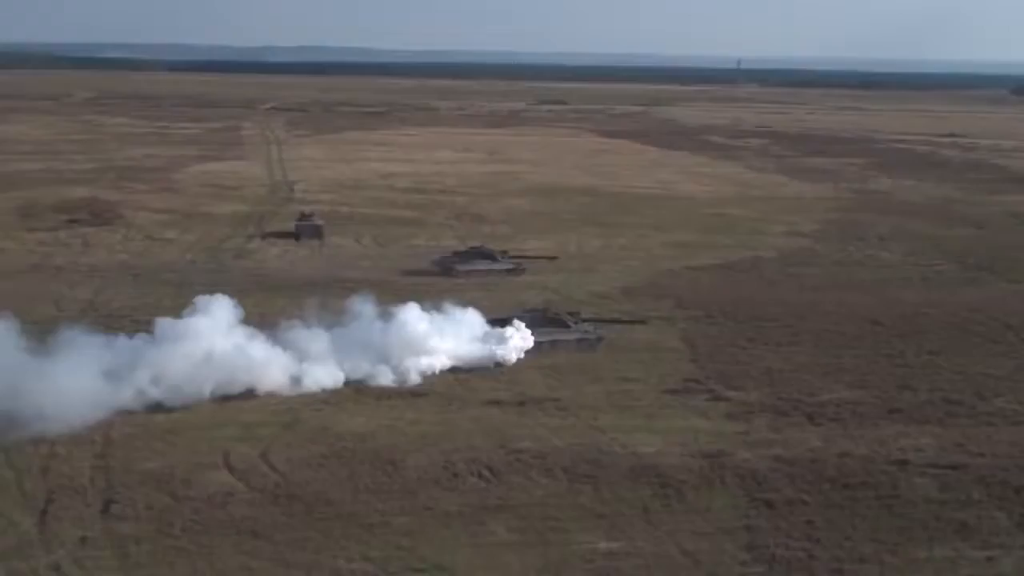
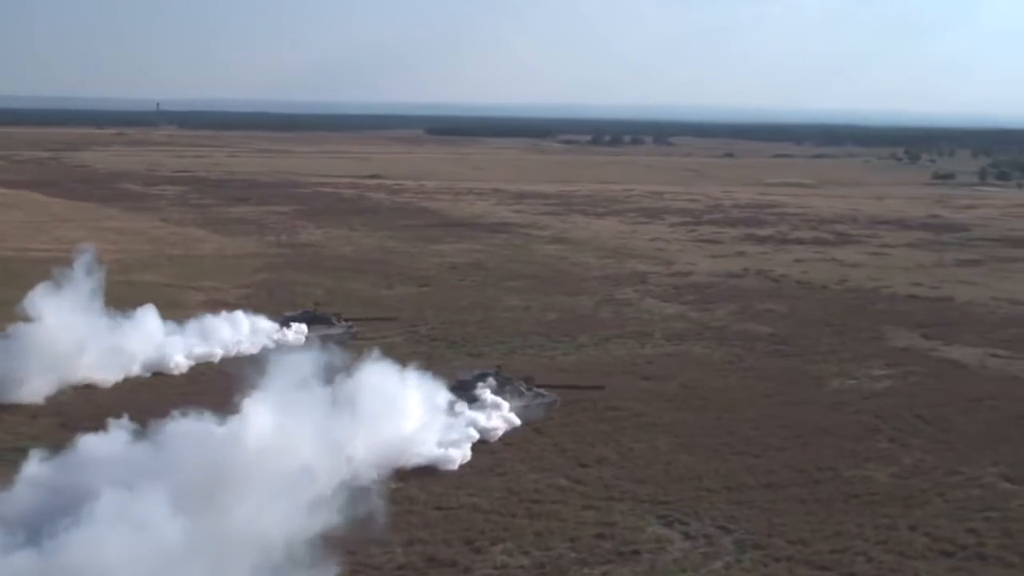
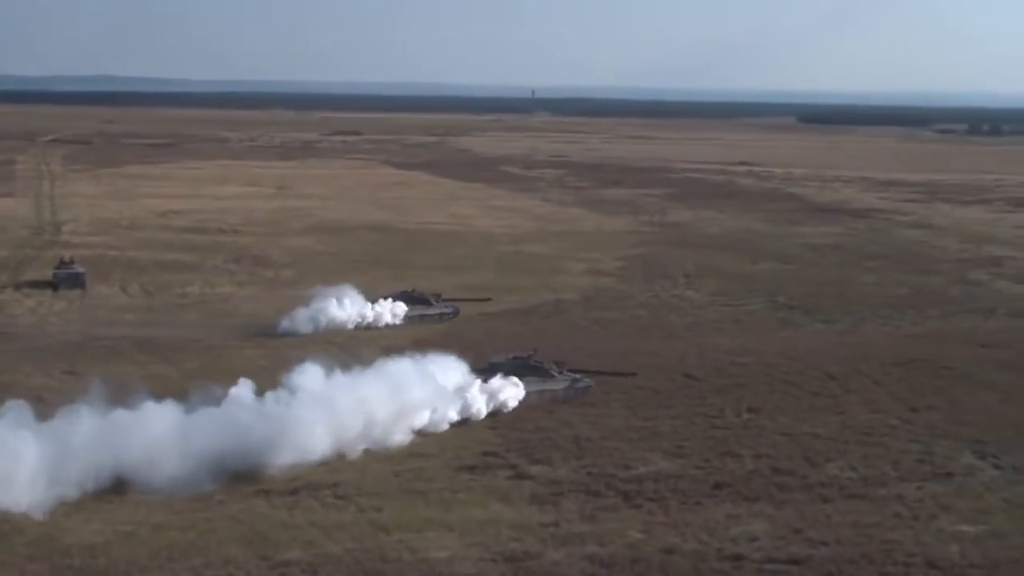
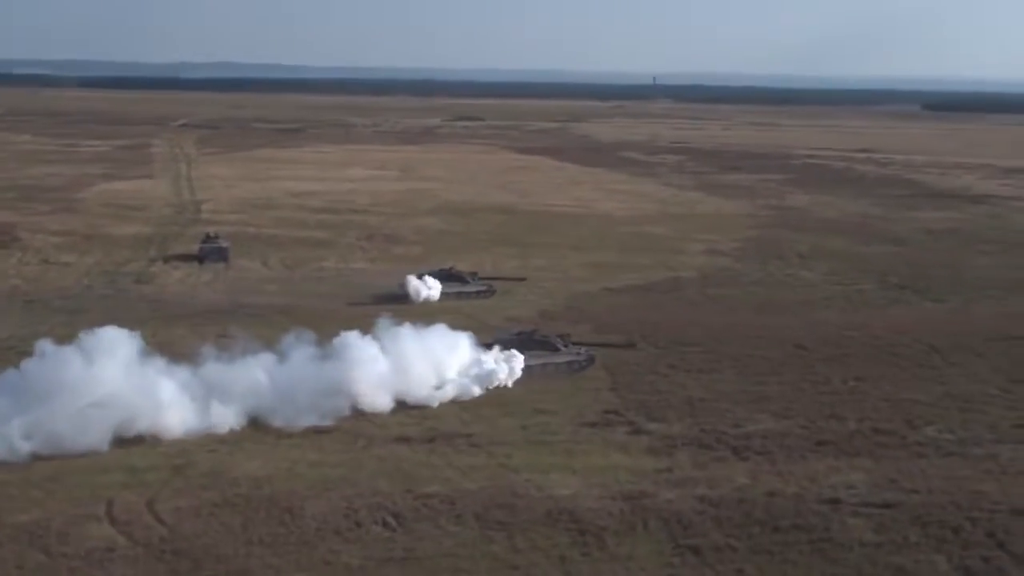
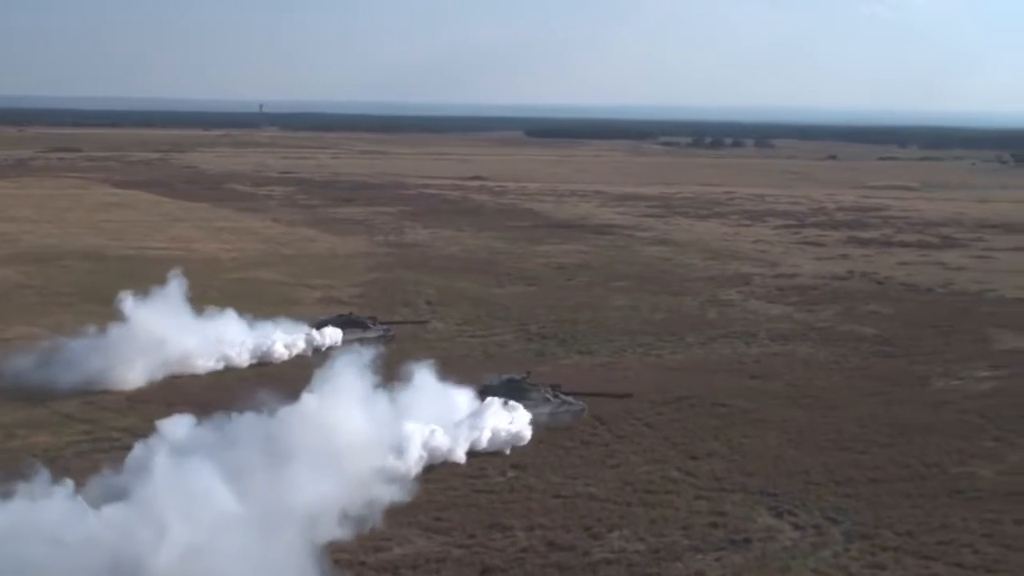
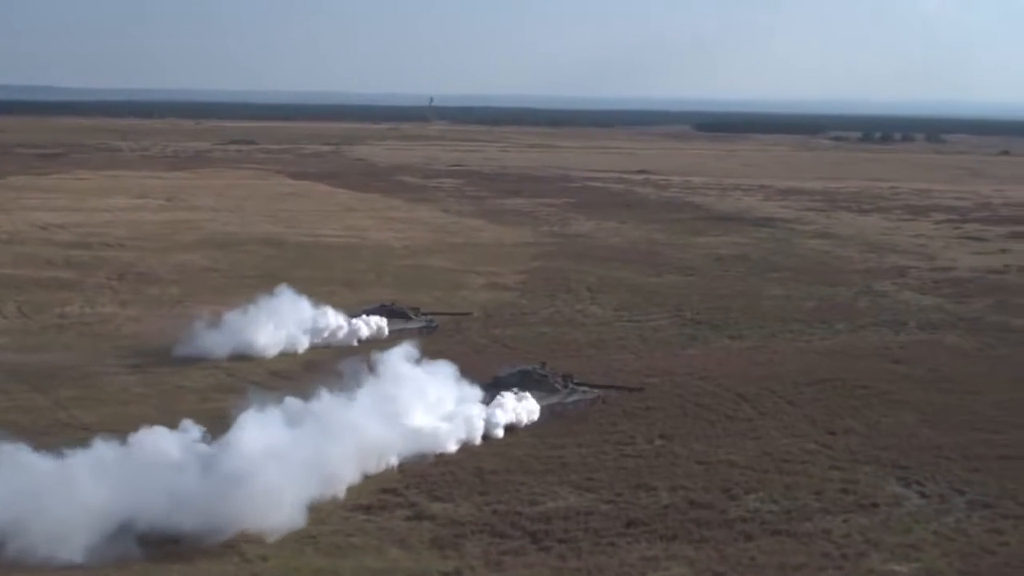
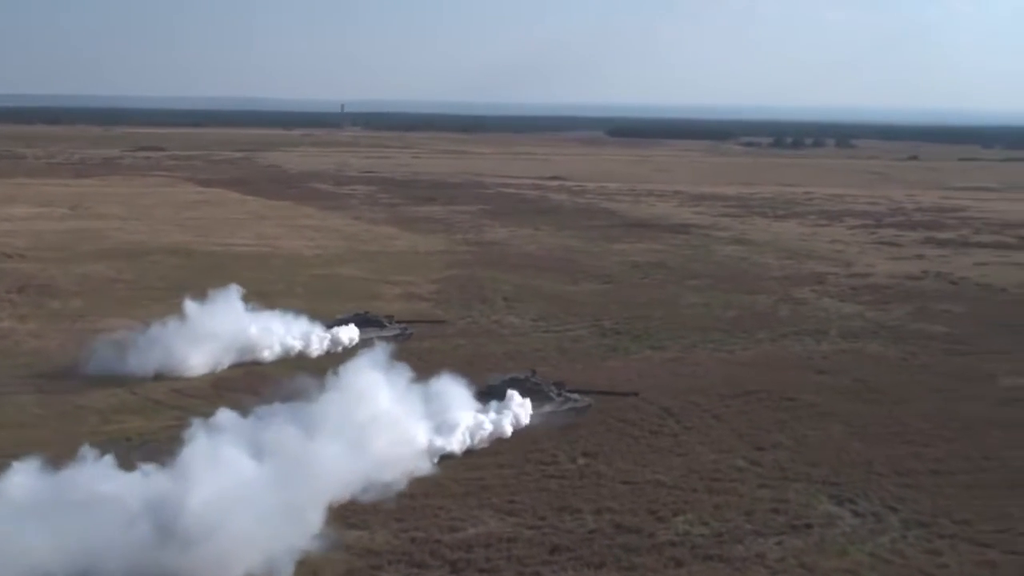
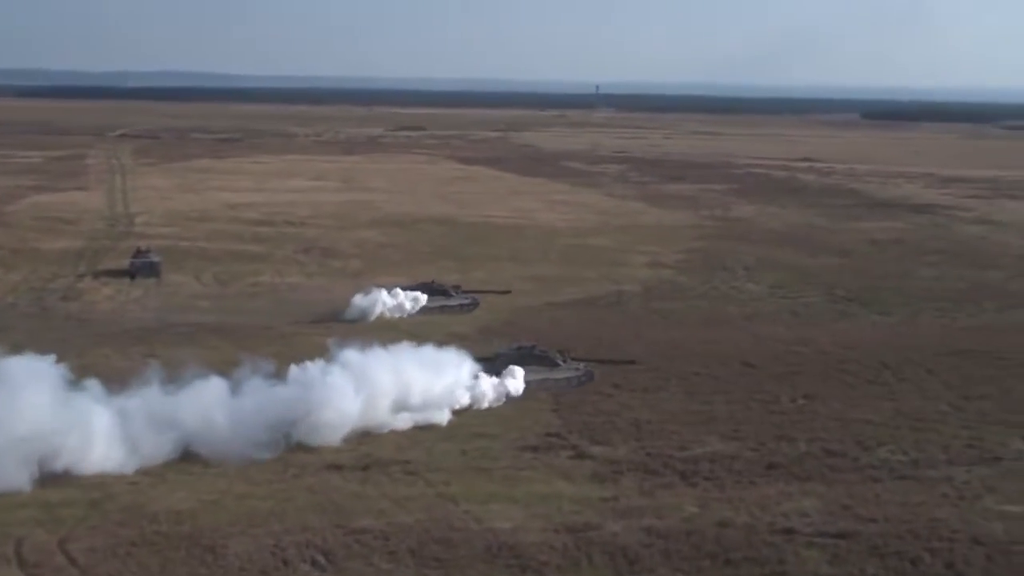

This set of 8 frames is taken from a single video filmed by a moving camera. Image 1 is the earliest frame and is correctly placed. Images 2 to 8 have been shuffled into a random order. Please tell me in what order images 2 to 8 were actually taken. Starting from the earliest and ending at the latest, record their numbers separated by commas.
4, 8, 3, 6, 7, 5, 2
